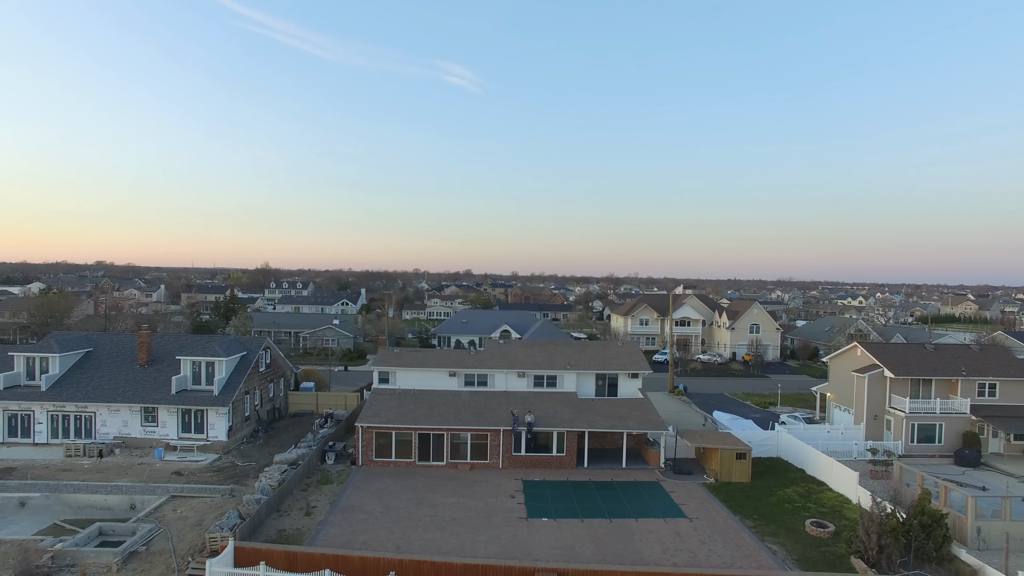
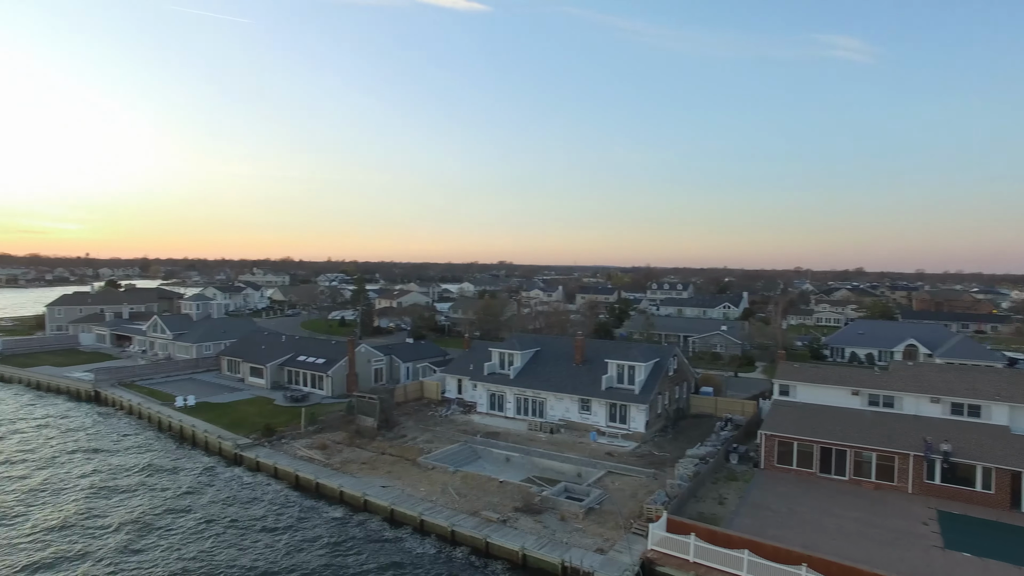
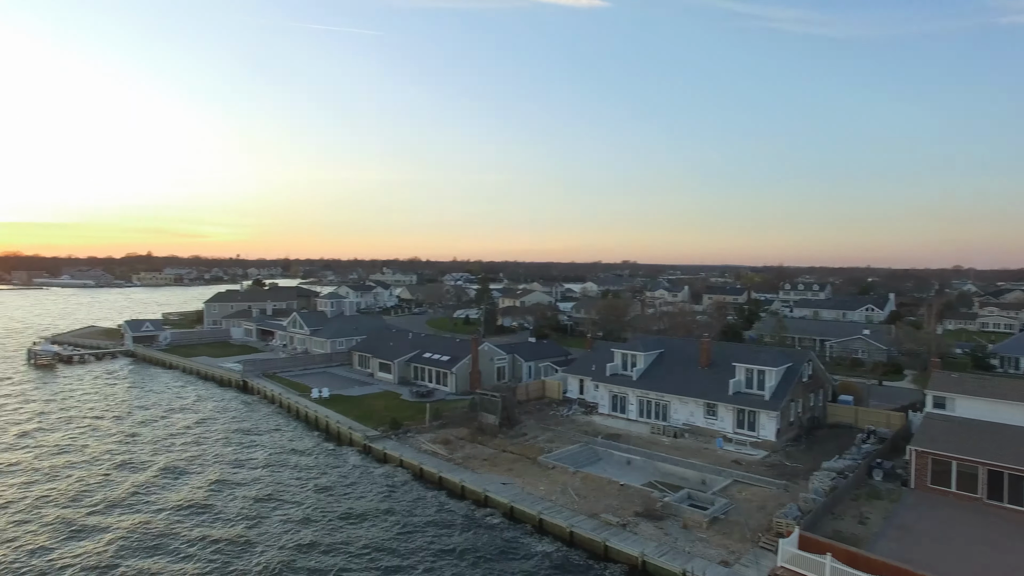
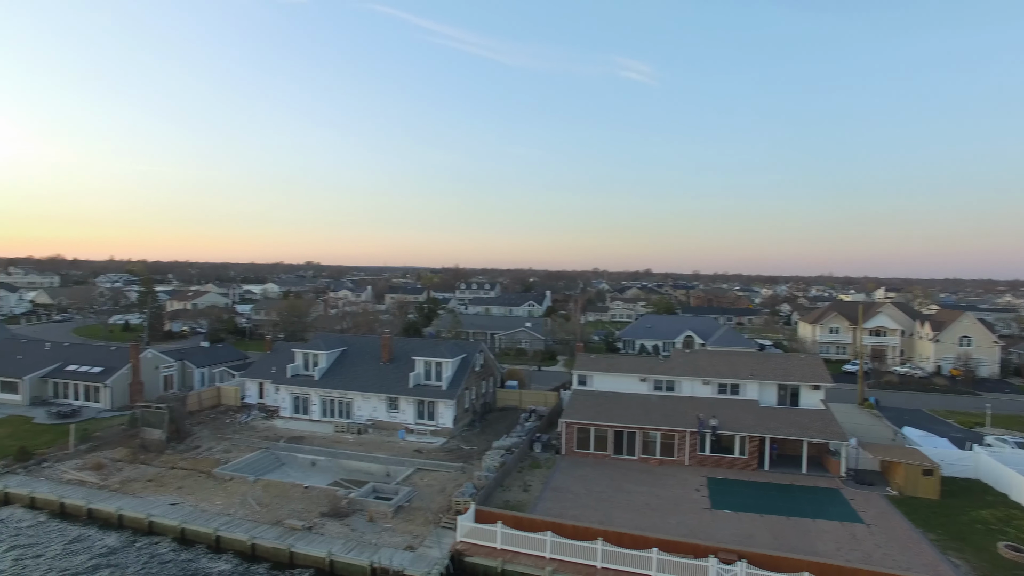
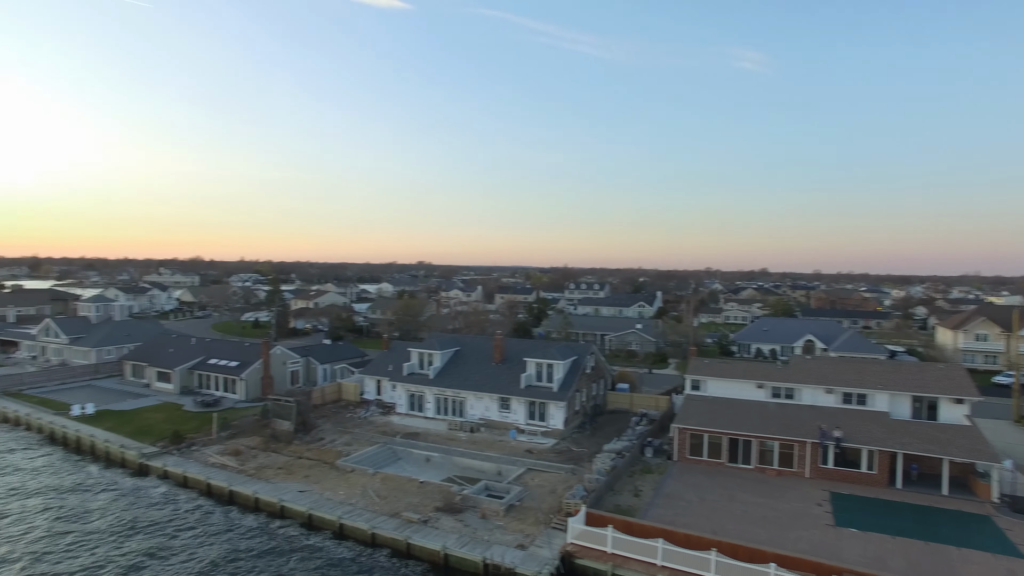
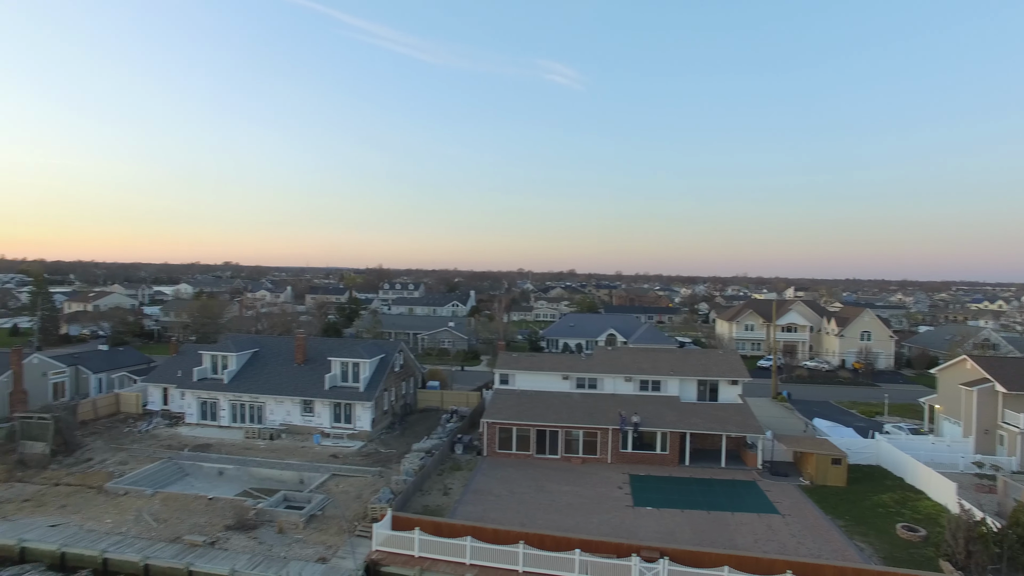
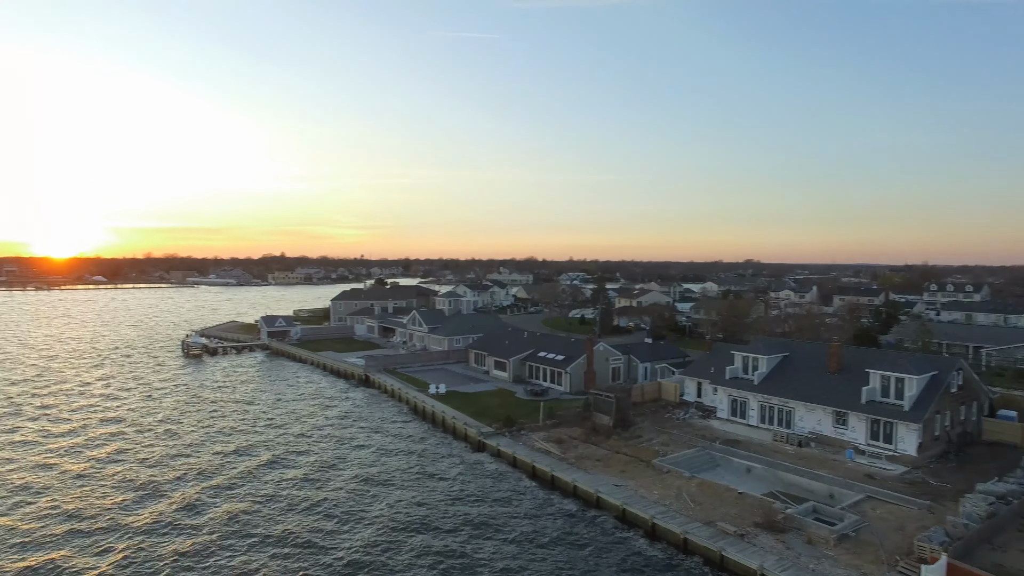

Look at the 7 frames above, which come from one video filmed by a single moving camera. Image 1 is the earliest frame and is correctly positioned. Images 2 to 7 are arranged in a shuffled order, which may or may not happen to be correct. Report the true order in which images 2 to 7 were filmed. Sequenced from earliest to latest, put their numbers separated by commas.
6, 4, 5, 2, 3, 7
